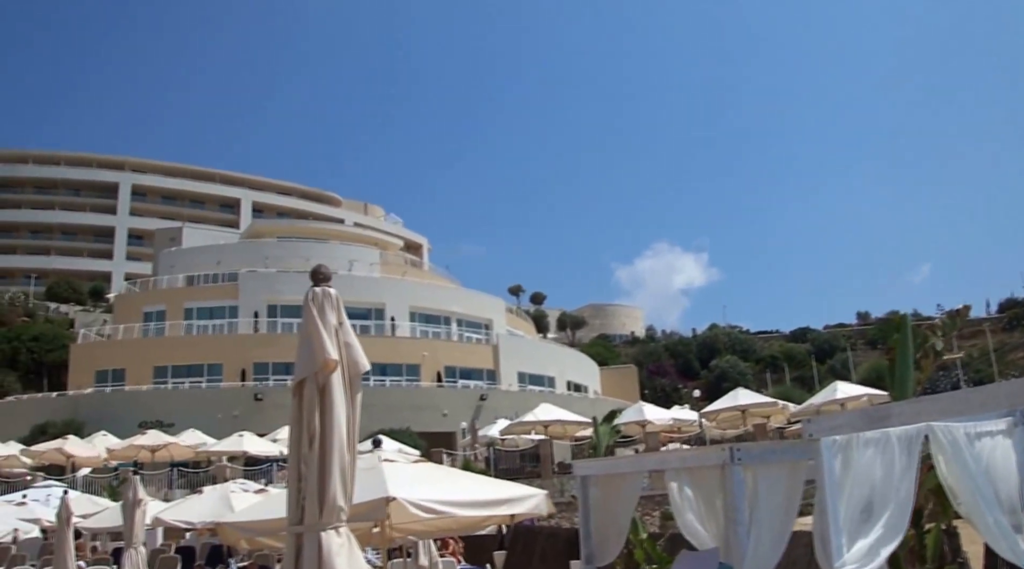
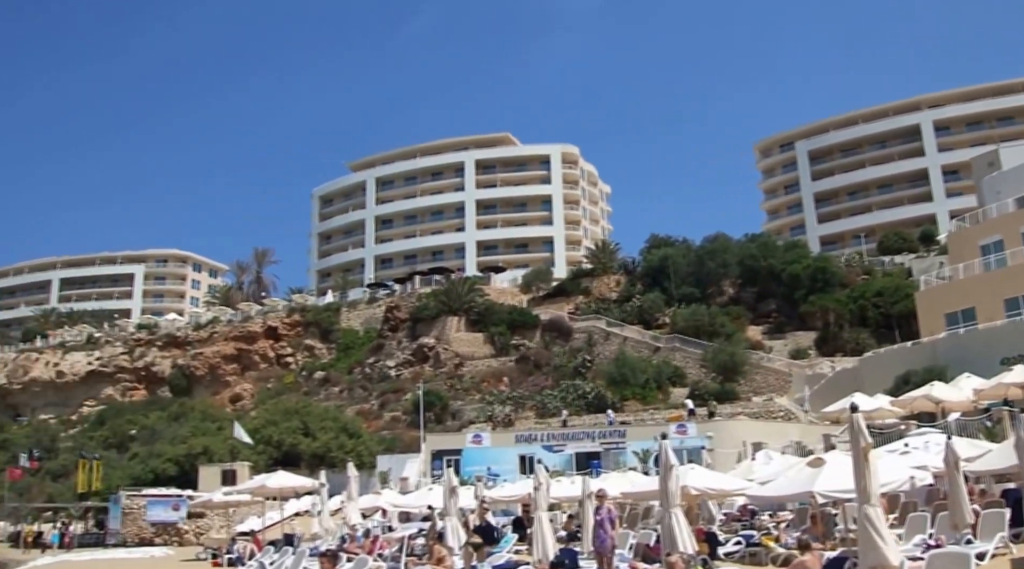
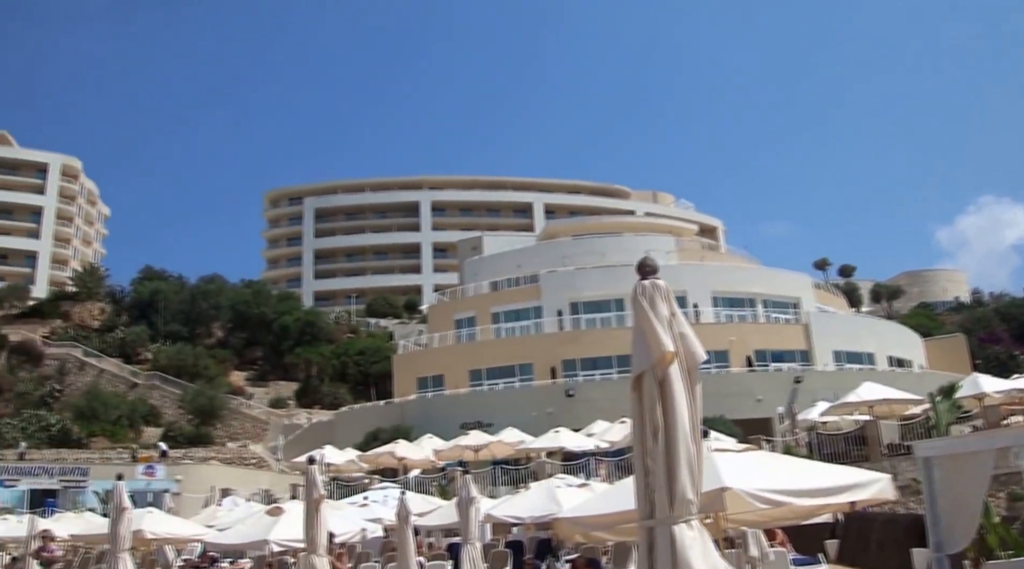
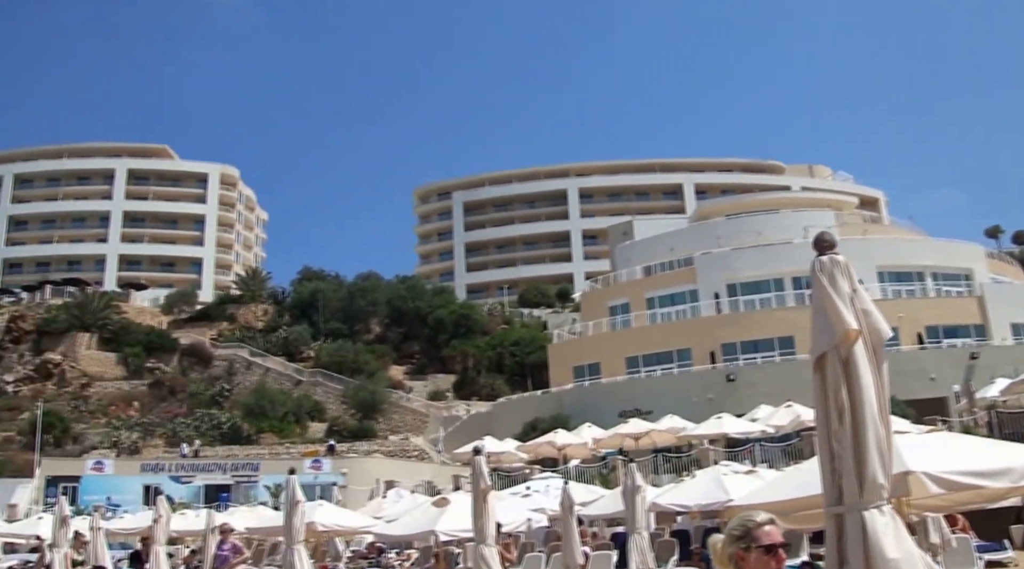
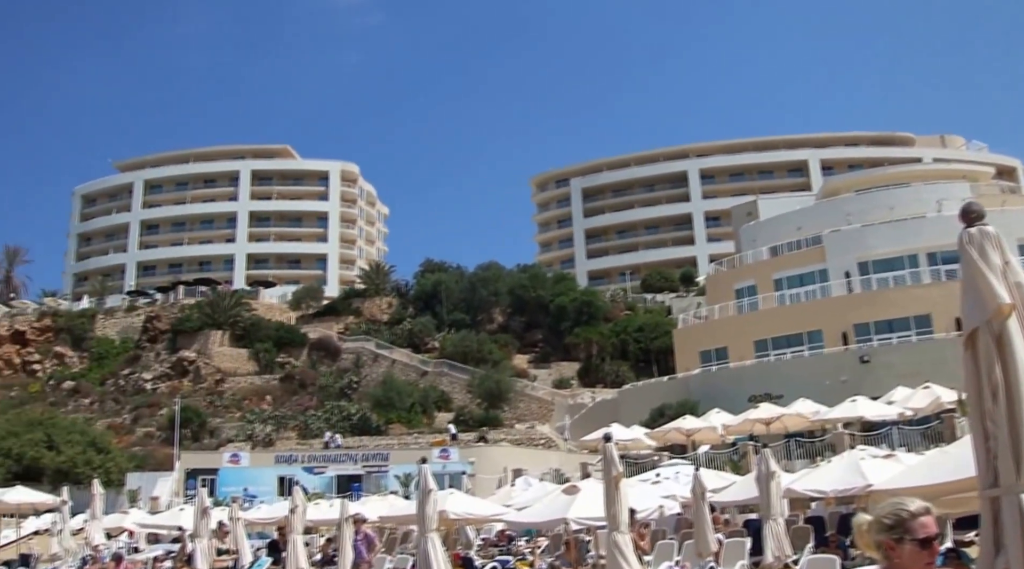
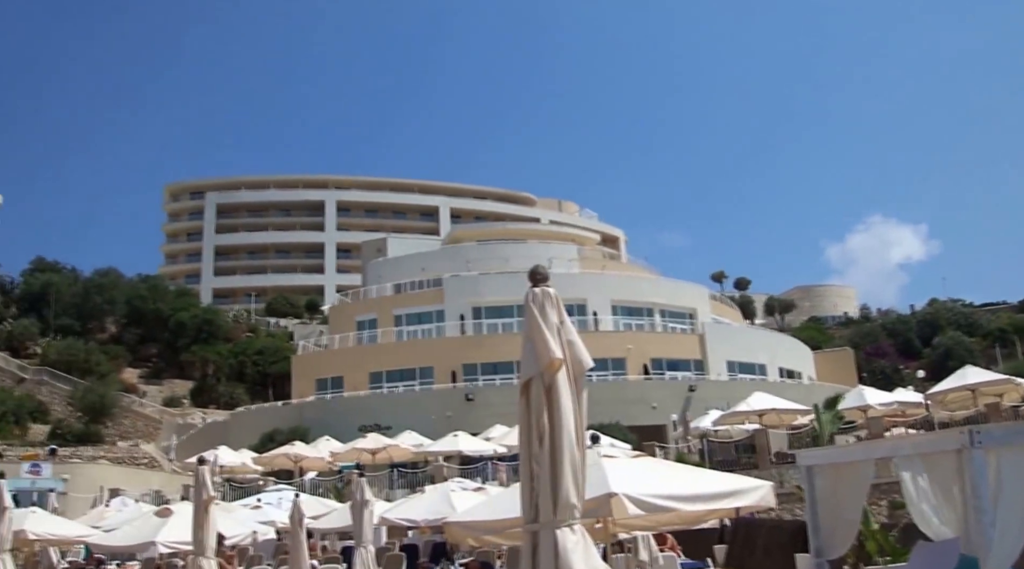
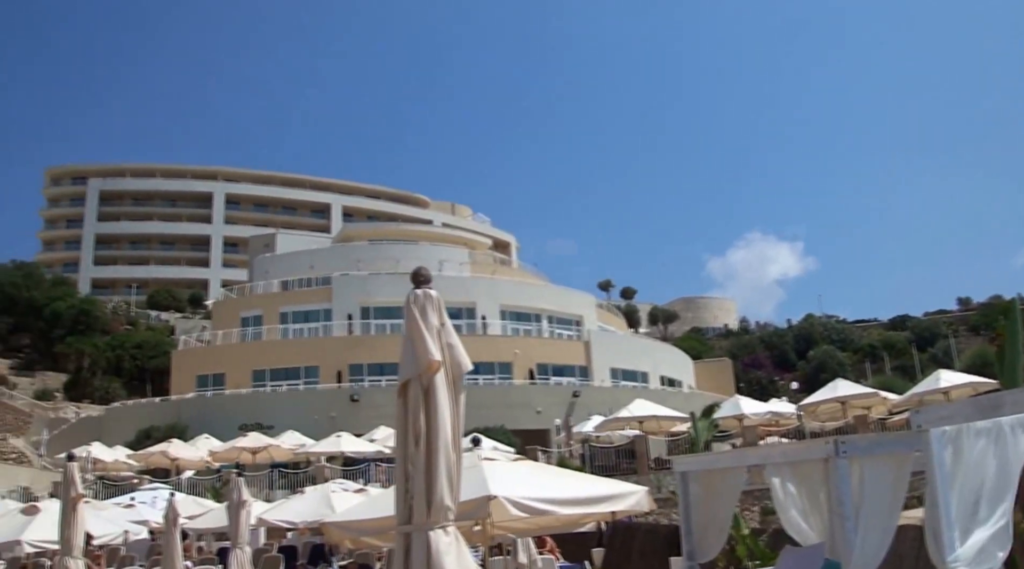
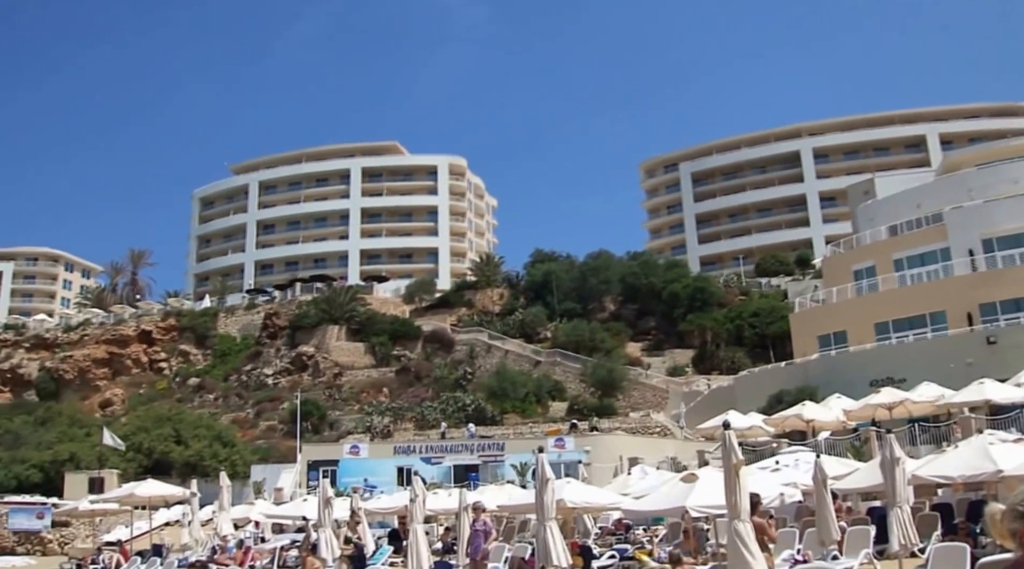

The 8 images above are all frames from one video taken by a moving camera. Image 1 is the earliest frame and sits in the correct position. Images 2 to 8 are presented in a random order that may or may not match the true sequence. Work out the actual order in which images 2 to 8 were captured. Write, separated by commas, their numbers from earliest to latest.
7, 6, 3, 4, 5, 8, 2
